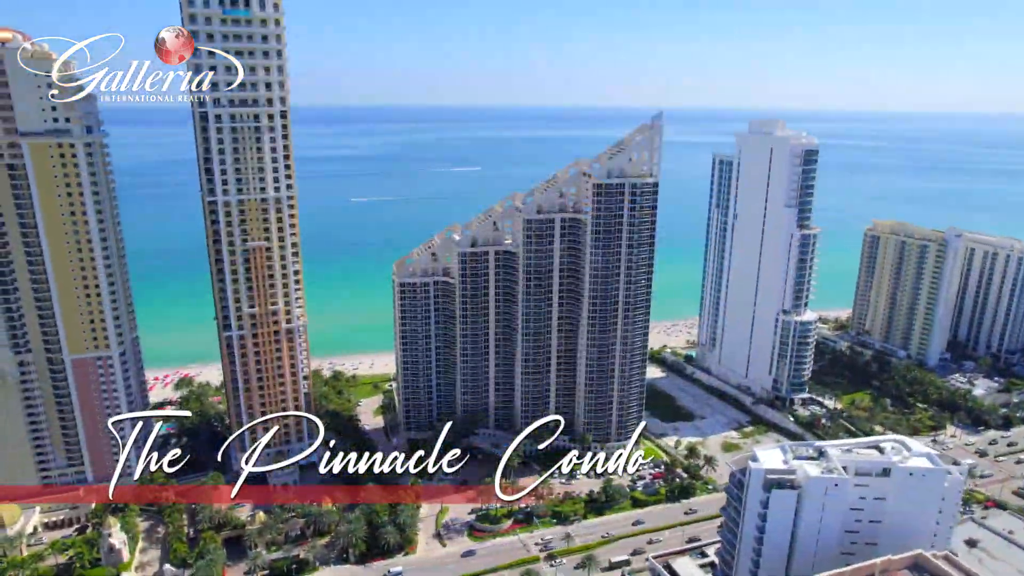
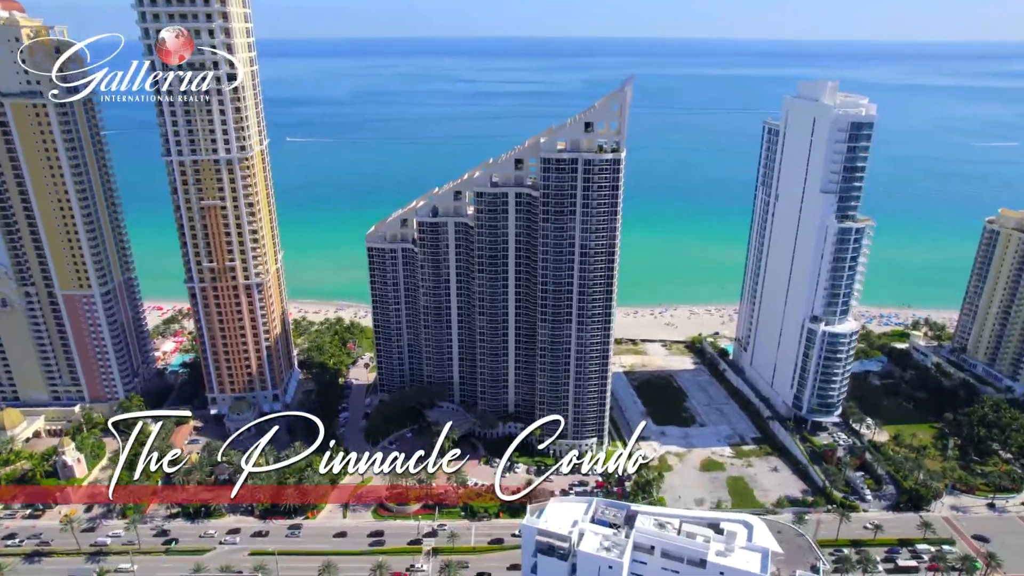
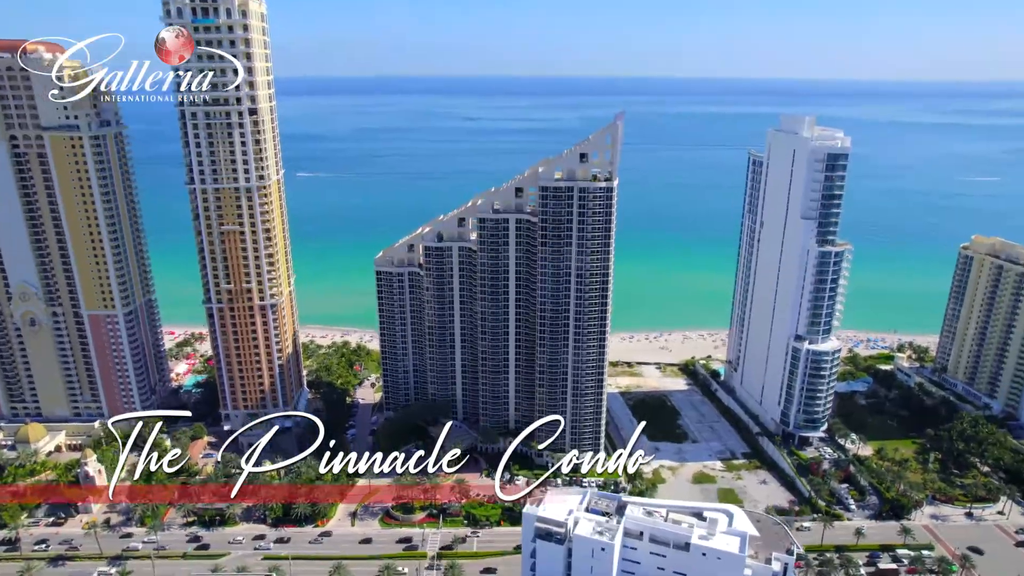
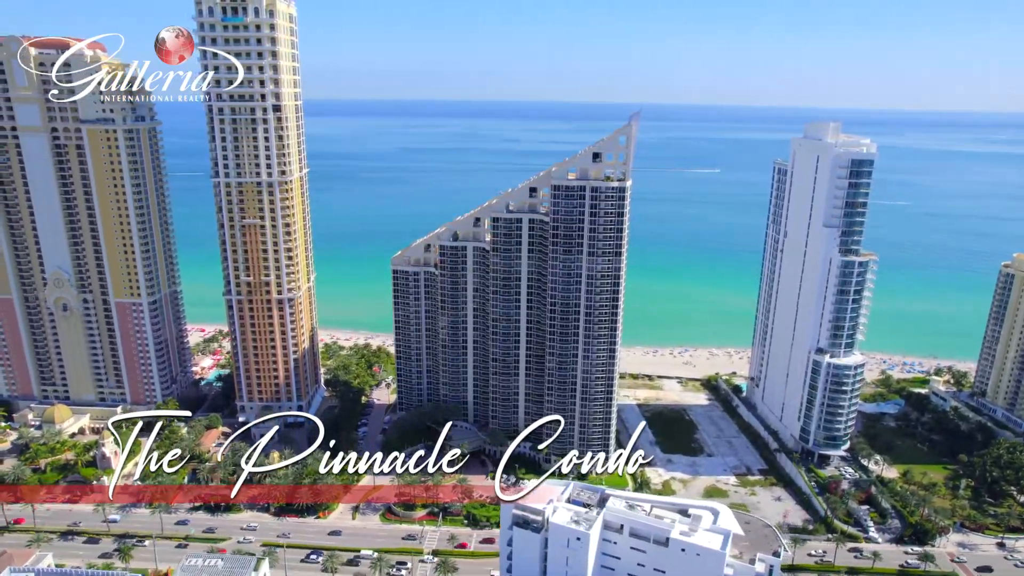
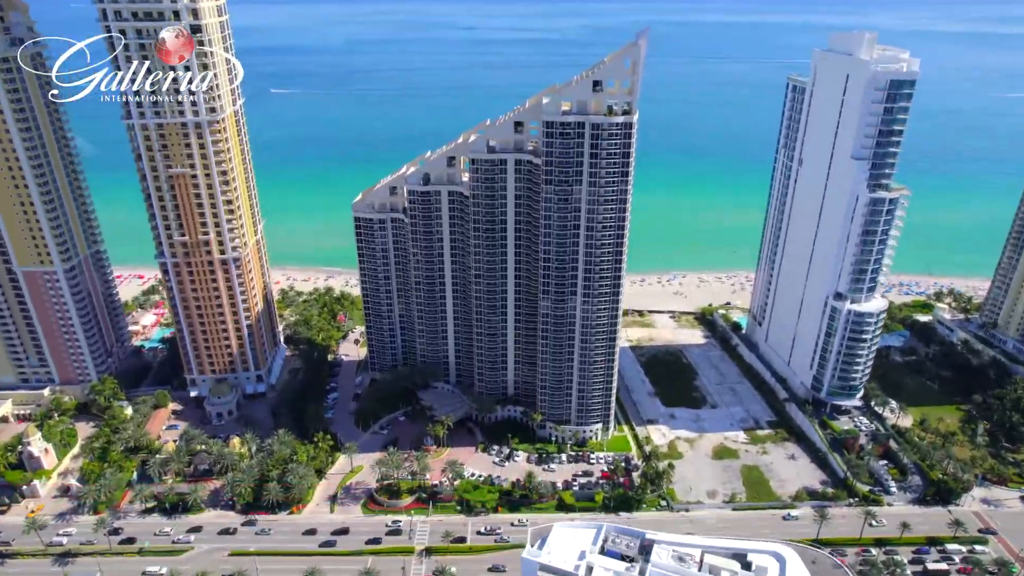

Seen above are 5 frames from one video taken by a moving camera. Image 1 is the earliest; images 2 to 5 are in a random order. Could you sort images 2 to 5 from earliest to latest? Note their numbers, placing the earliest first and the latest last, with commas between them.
4, 3, 2, 5
